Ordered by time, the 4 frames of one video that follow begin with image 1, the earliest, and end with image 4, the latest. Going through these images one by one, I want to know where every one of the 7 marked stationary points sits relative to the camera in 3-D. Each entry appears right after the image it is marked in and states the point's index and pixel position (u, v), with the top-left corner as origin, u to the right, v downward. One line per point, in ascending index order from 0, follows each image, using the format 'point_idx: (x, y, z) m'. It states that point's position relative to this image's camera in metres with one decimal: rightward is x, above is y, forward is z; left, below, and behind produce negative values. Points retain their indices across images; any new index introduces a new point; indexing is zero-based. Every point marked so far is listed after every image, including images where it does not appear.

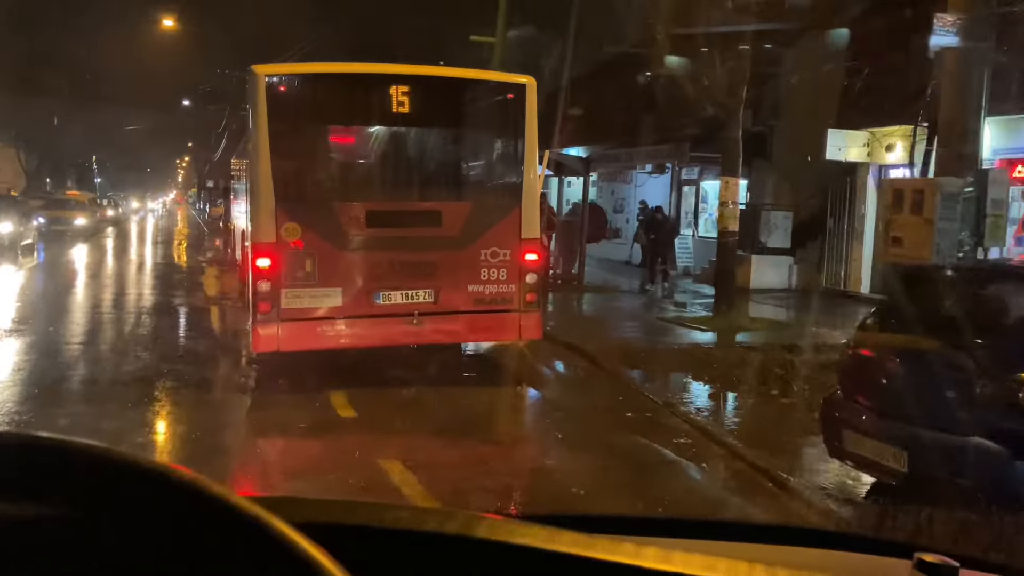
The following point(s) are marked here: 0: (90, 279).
0: (-8.5, +0.2, +17.7) m
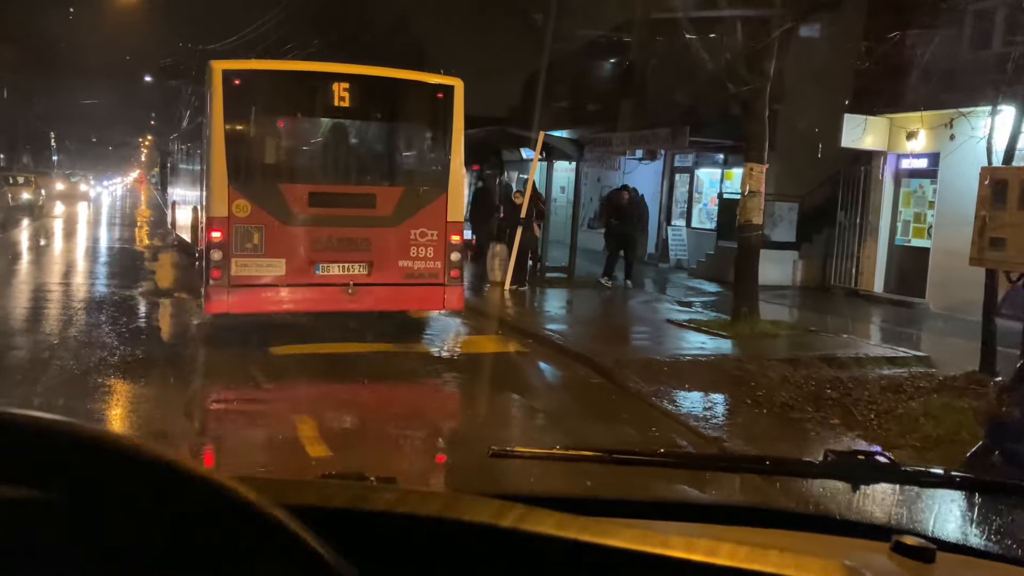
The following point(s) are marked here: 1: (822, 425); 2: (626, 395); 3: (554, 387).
0: (-8.9, +0.4, +16.3) m
1: (+2.5, -1.1, +6.9) m
2: (+1.0, -1.0, +8.2) m
3: (+0.4, -1.0, +8.5) m
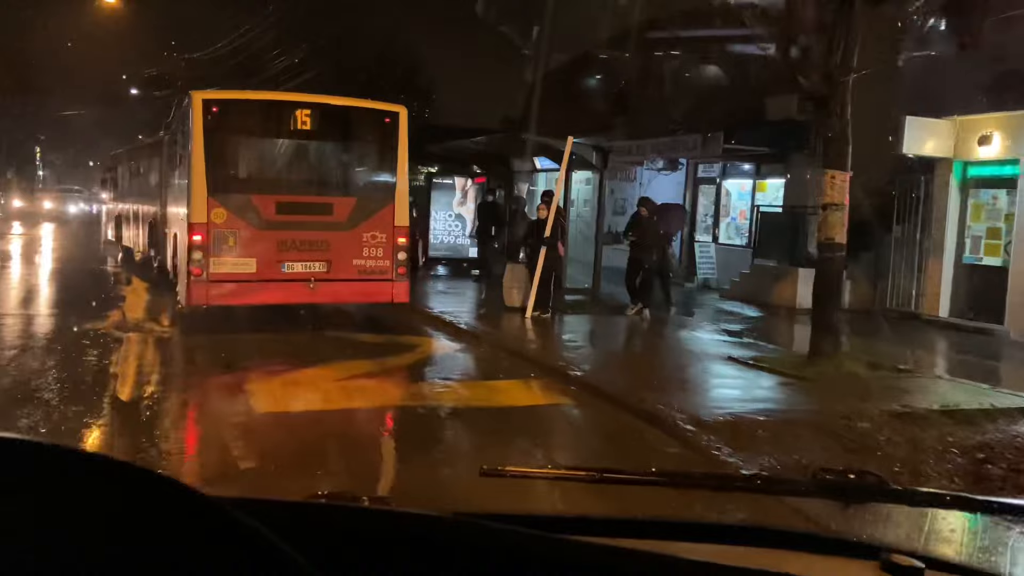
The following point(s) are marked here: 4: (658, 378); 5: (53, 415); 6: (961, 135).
0: (-8.8, 0.0, +15.0) m
1: (+2.7, -1.4, +5.7) m
2: (+1.3, -1.2, +7.0) m
3: (+0.6, -1.2, +7.2) m
4: (+1.4, -0.8, +9.3) m
5: (-4.0, -1.0, +7.8) m
6: (+6.4, +2.3, +13.3) m
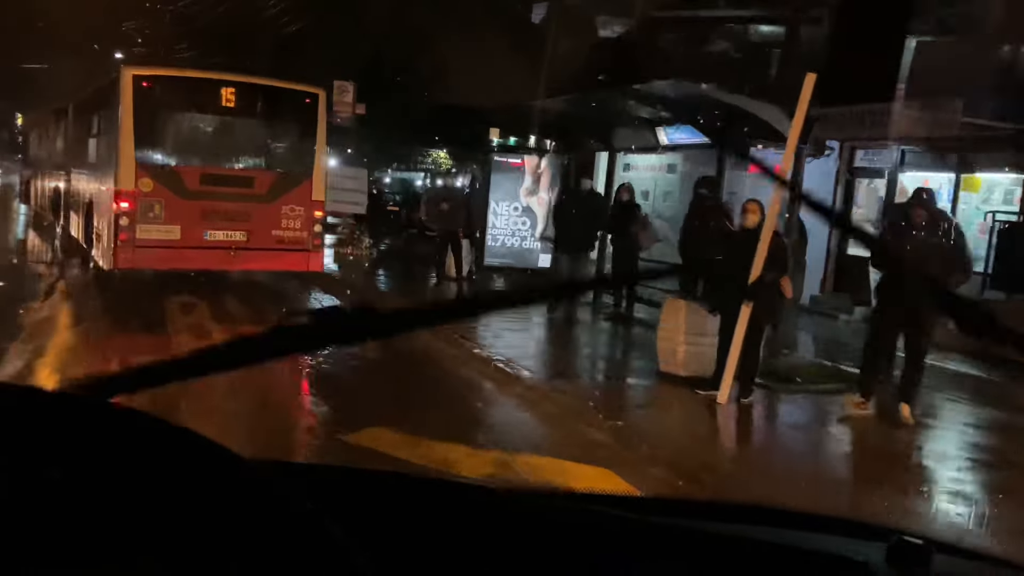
0: (-7.8, +0.1, +11.1) m
1: (+3.7, -1.8, +2.0) m
2: (+2.2, -1.6, +3.2) m
3: (+1.6, -1.6, +3.5) m
4: (+2.3, -1.2, +5.5) m
5: (-3.0, -1.2, +4.0) m
6: (+7.4, +1.8, +9.6) m
